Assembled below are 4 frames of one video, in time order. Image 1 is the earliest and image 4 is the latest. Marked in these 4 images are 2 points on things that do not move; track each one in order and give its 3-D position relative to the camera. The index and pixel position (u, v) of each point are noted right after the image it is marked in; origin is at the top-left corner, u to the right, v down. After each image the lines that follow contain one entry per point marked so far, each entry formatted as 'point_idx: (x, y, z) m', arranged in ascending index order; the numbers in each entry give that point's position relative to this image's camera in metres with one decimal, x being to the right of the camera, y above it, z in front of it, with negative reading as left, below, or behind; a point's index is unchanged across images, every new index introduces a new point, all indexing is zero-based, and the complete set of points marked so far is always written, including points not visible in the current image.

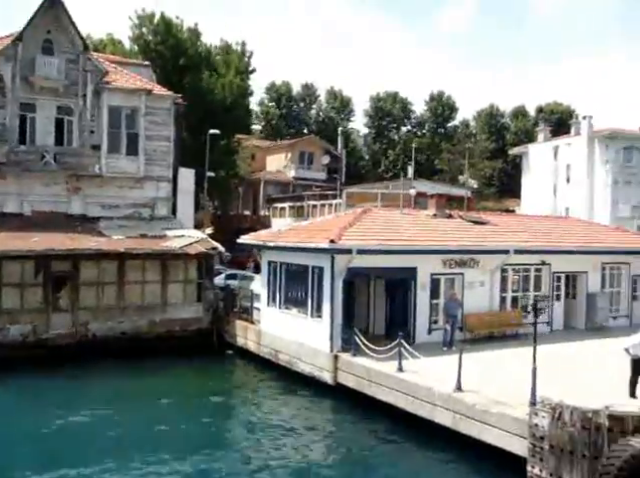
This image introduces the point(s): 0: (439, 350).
0: (+3.3, -3.1, +18.8) m
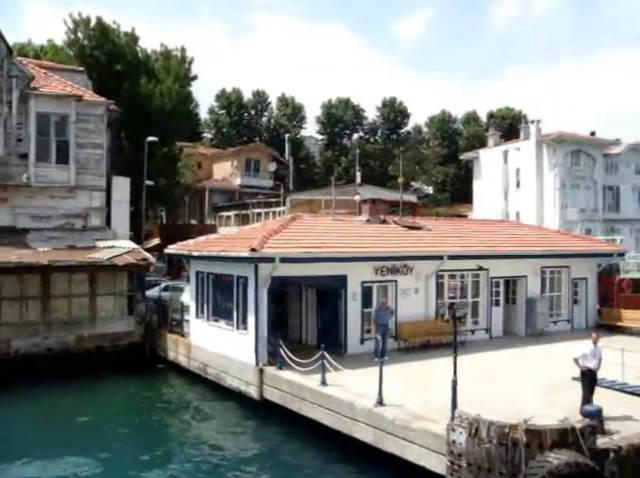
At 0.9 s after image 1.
0: (+1.3, -3.2, +18.0) m
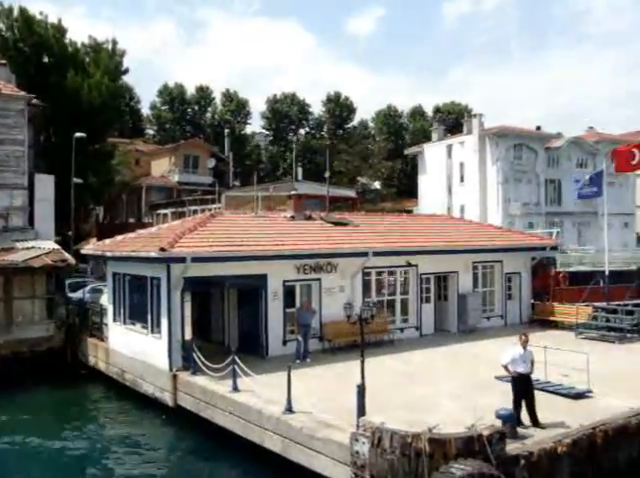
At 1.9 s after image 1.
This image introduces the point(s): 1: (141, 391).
0: (-0.7, -3.2, +17.3) m
1: (-4.8, -4.2, +18.4) m
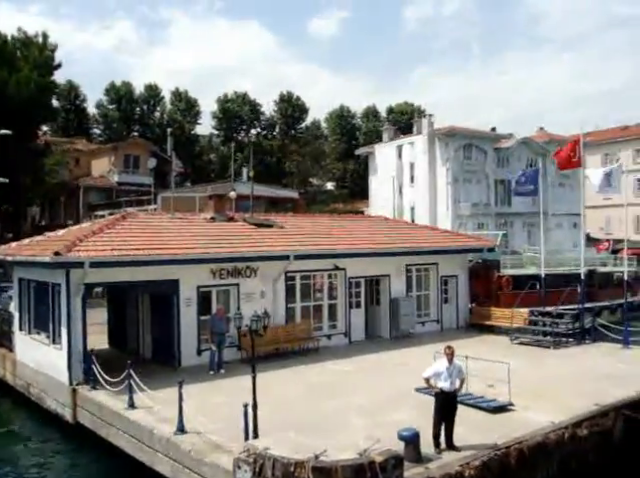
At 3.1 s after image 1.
0: (-2.8, -3.2, +16.1) m
1: (-6.9, -4.2, +17.1) m
